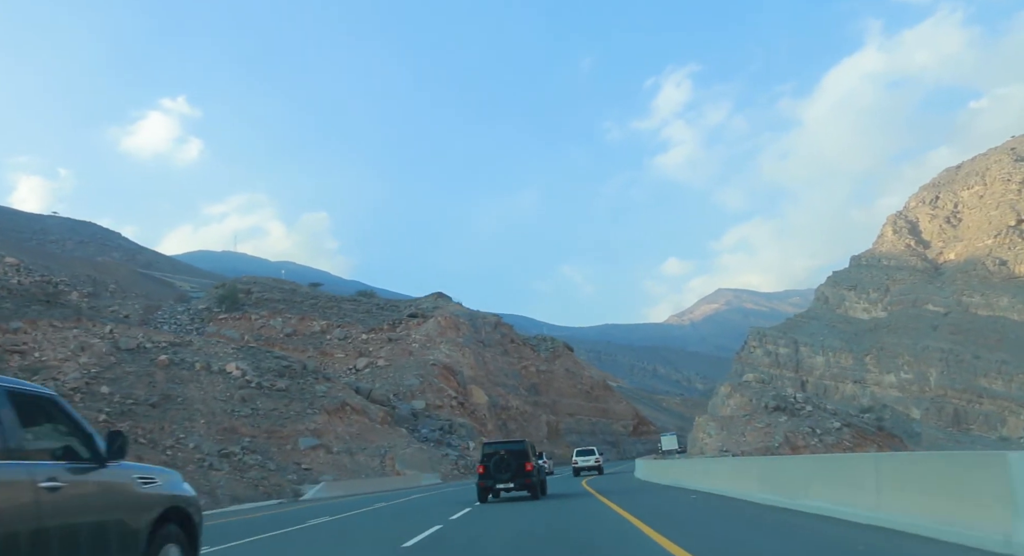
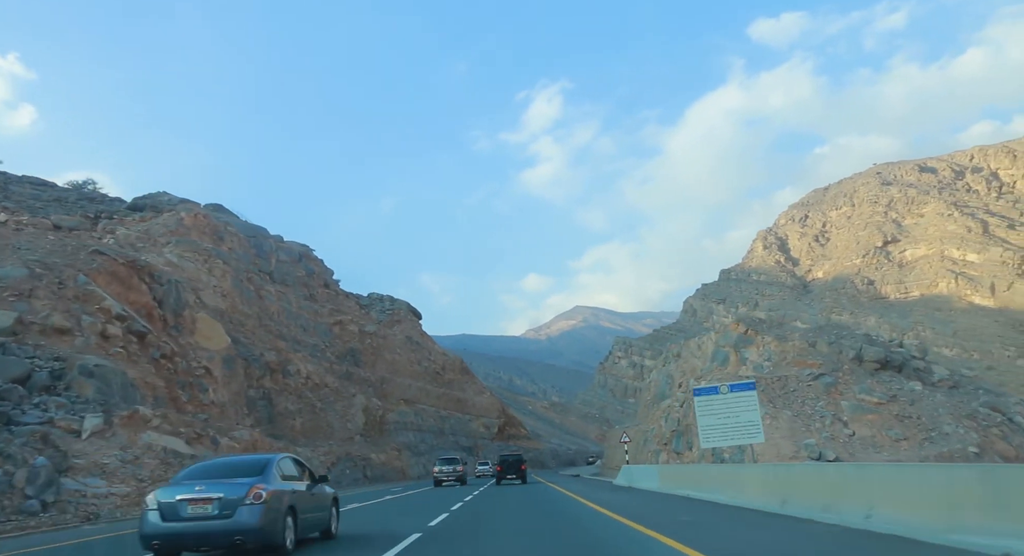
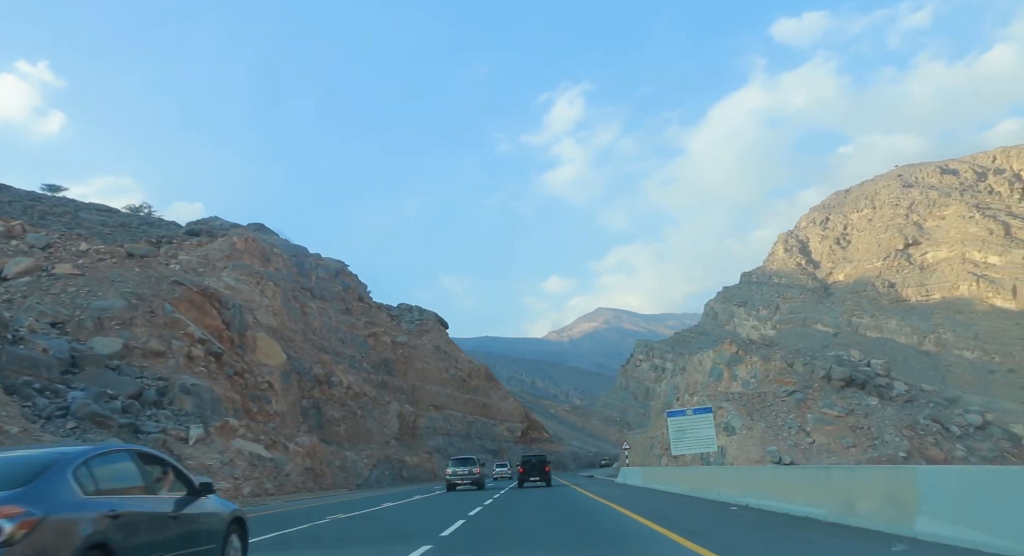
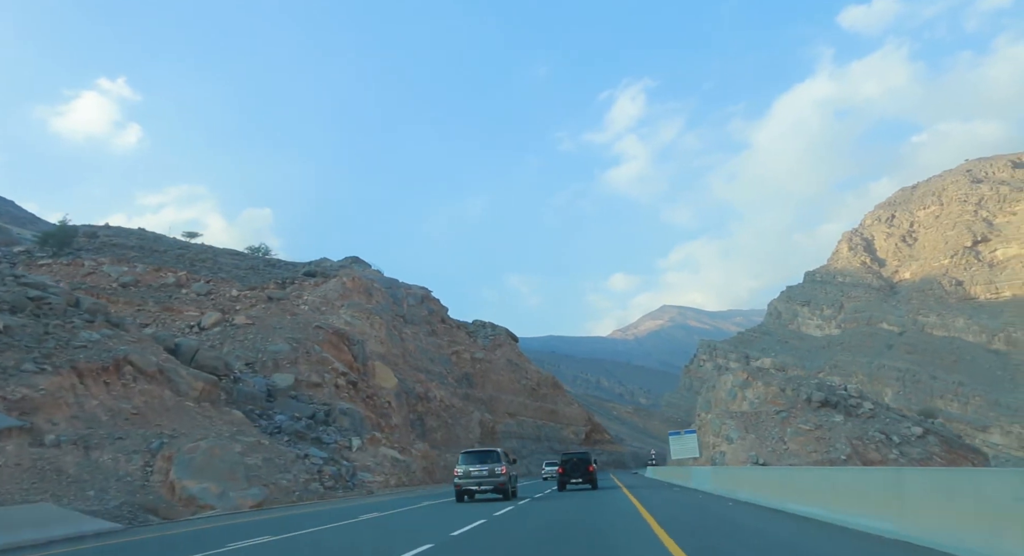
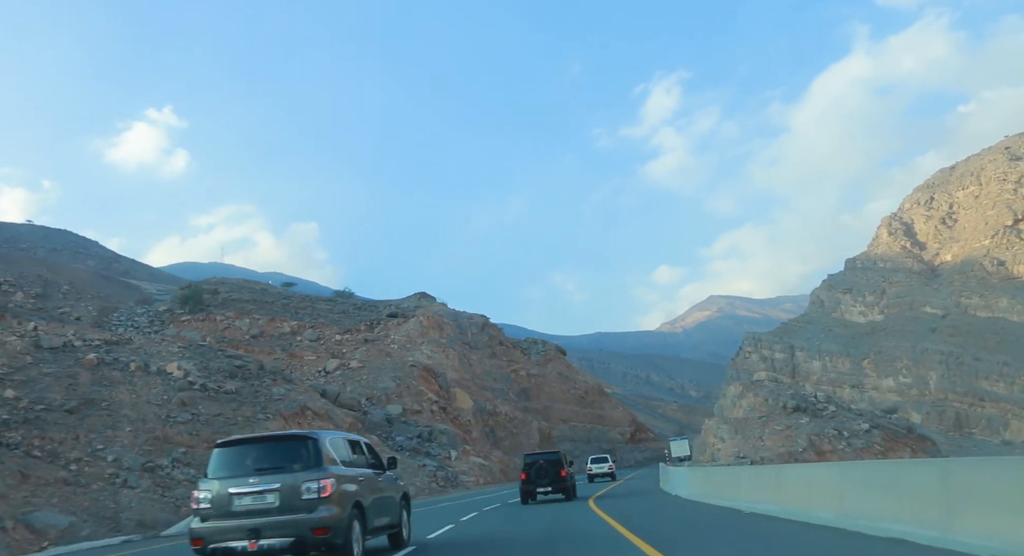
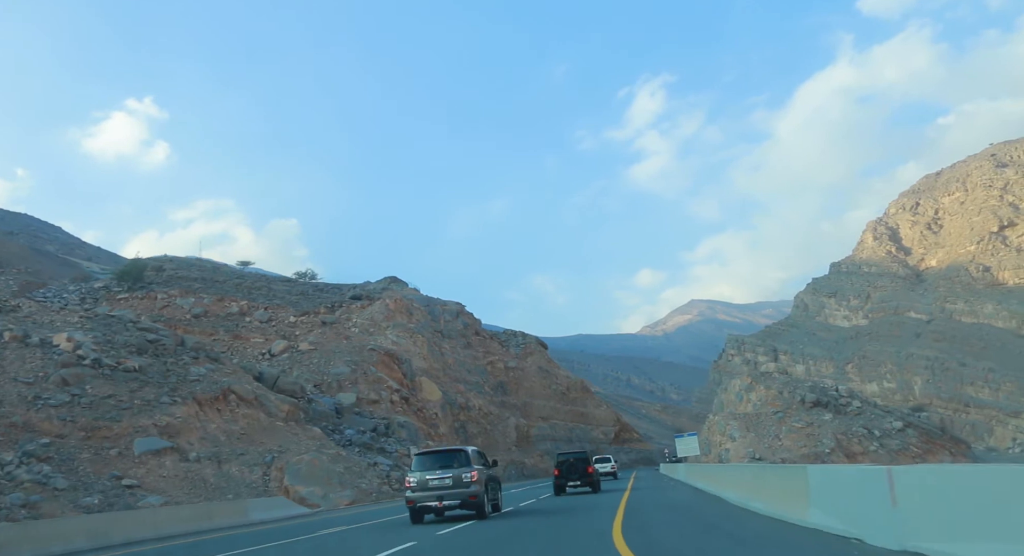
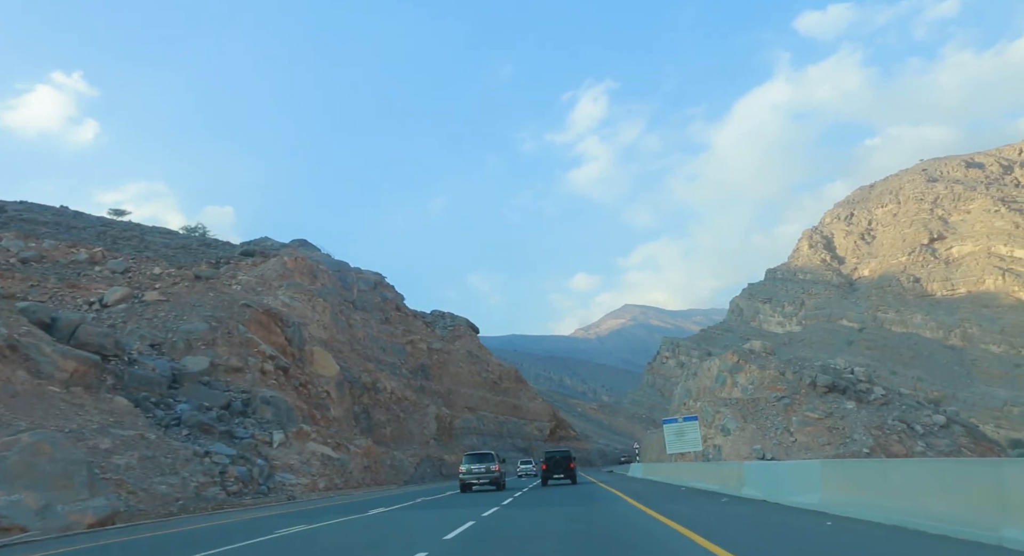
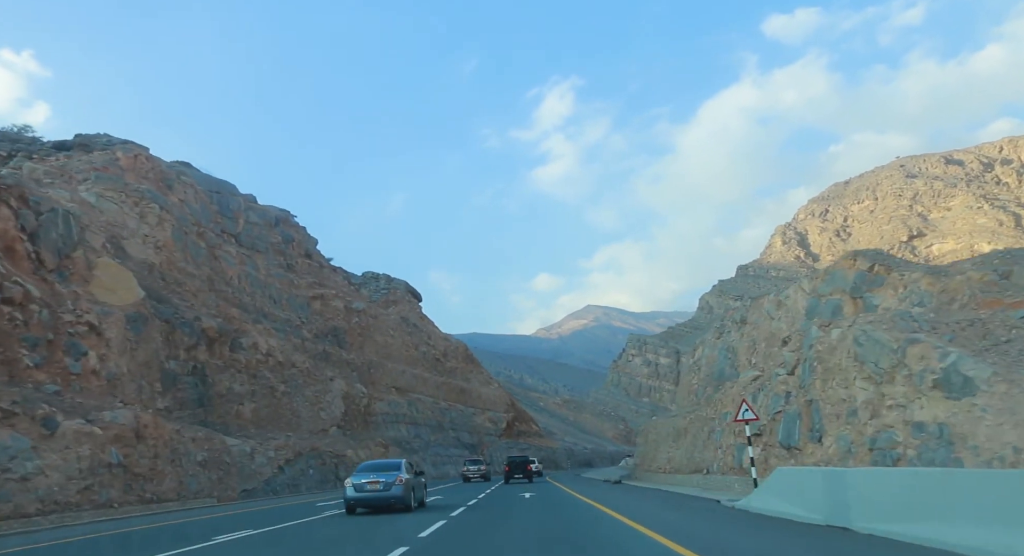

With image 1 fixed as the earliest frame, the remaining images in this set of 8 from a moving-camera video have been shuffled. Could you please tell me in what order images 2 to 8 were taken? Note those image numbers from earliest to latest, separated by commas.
5, 6, 4, 7, 3, 2, 8
